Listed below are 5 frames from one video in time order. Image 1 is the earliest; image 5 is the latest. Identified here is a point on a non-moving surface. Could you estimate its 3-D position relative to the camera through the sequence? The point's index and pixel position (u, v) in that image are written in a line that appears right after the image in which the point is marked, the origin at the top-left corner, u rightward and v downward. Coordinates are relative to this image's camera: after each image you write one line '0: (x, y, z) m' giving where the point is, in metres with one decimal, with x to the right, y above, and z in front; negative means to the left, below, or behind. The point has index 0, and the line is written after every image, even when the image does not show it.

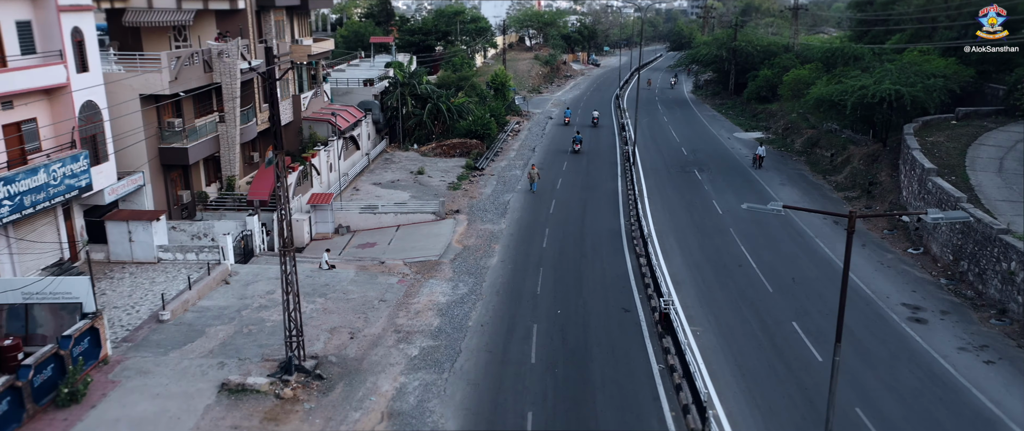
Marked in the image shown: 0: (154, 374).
0: (-8.0, -3.6, +19.1) m
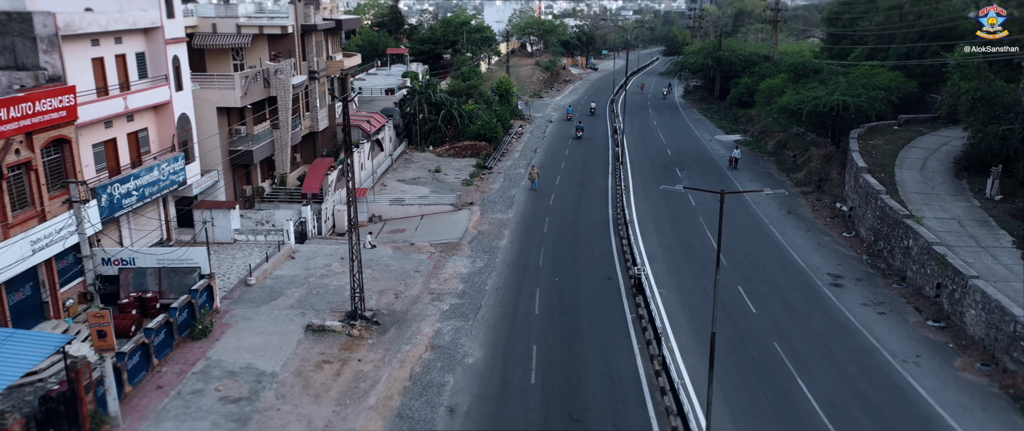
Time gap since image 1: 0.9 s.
0: (-7.8, -3.2, +25.7) m
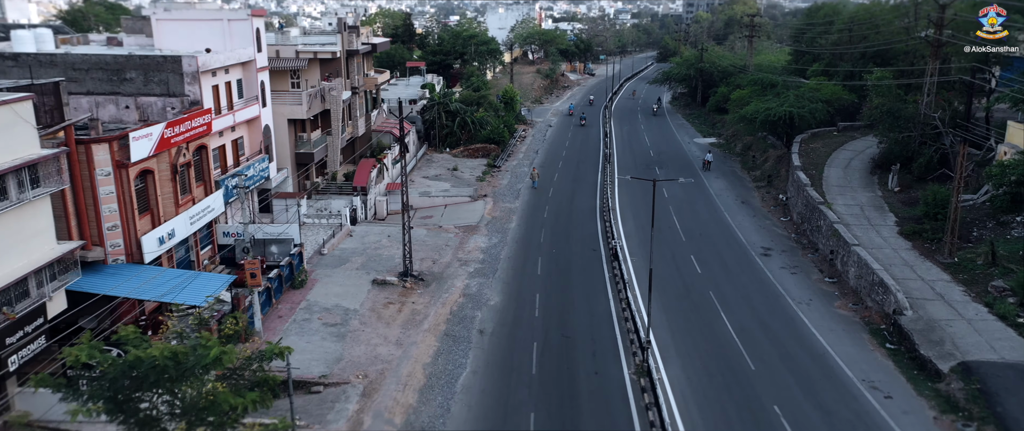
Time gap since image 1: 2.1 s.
0: (-7.4, -2.6, +35.3) m
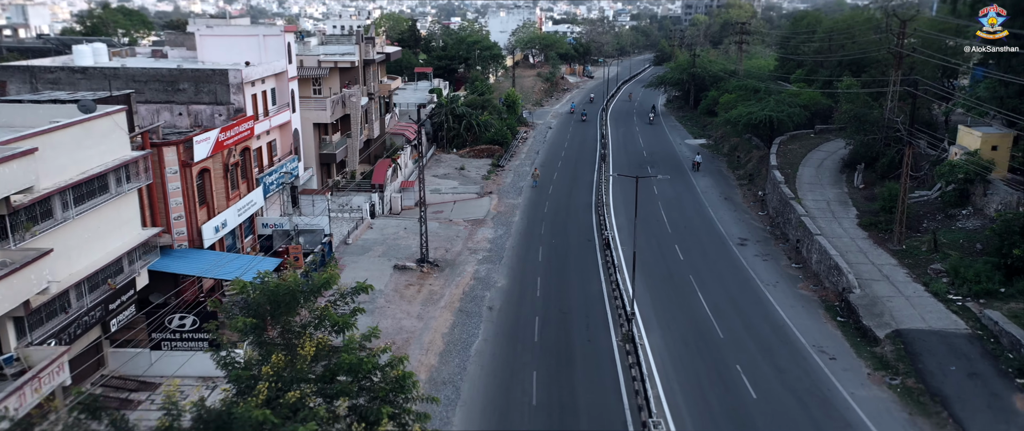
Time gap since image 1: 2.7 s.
0: (-7.2, -2.3, +40.1) m
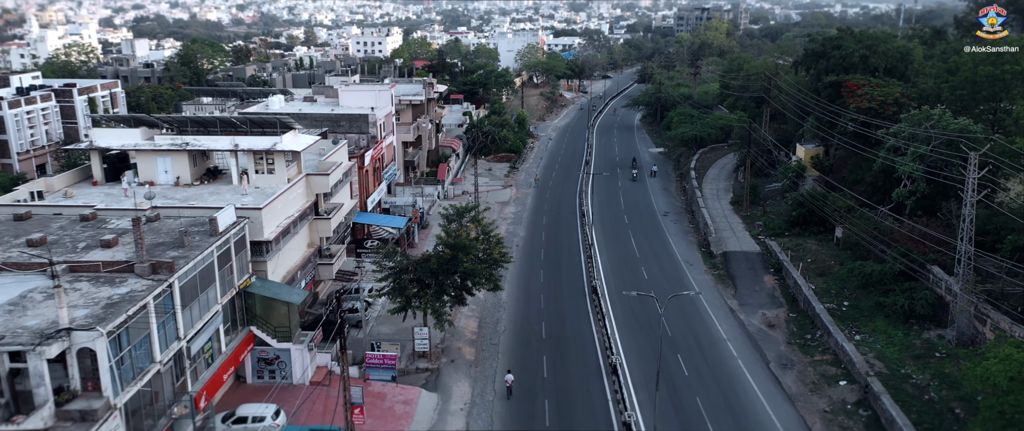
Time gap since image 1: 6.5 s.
0: (-5.9, -0.8, +69.6) m
